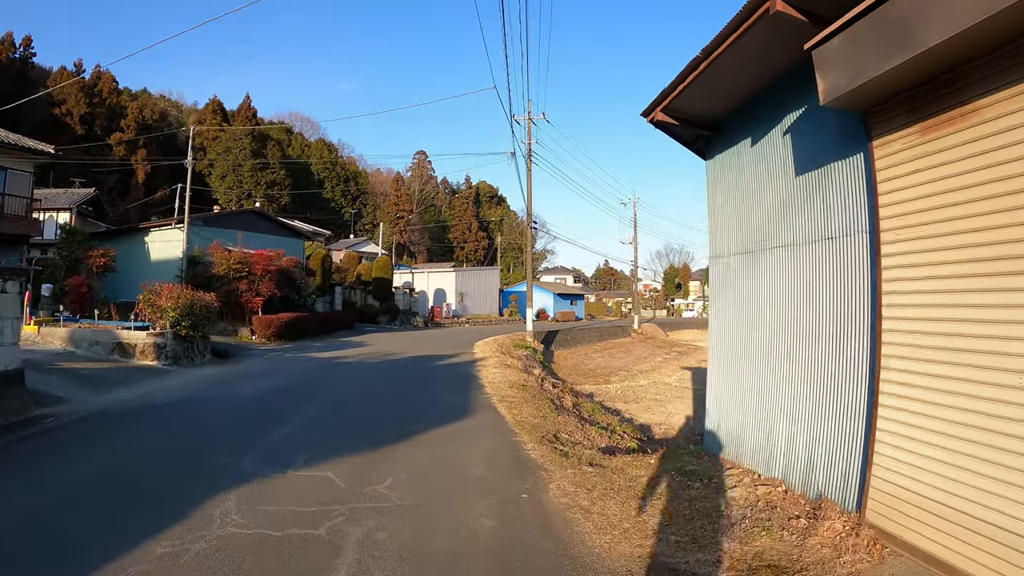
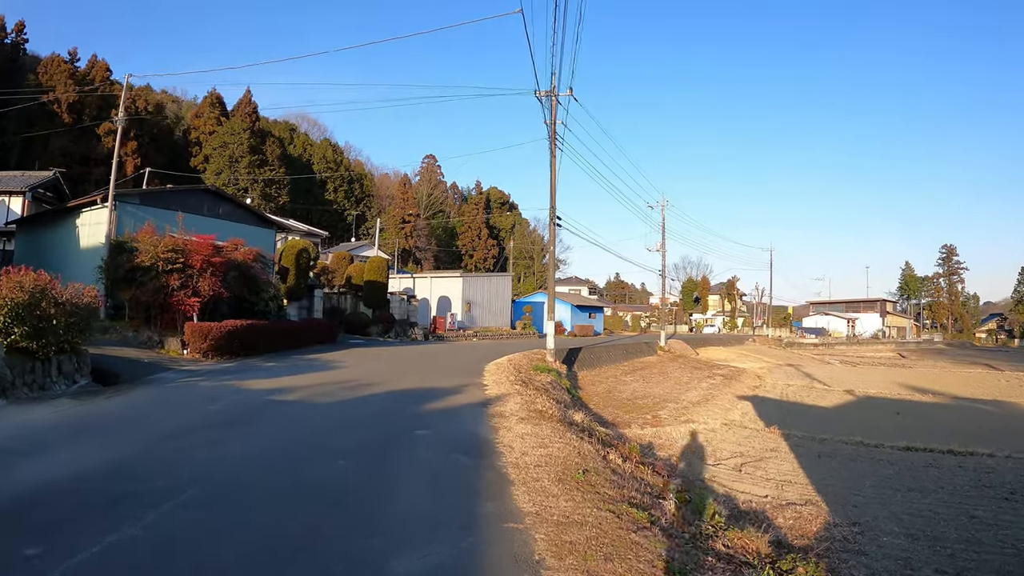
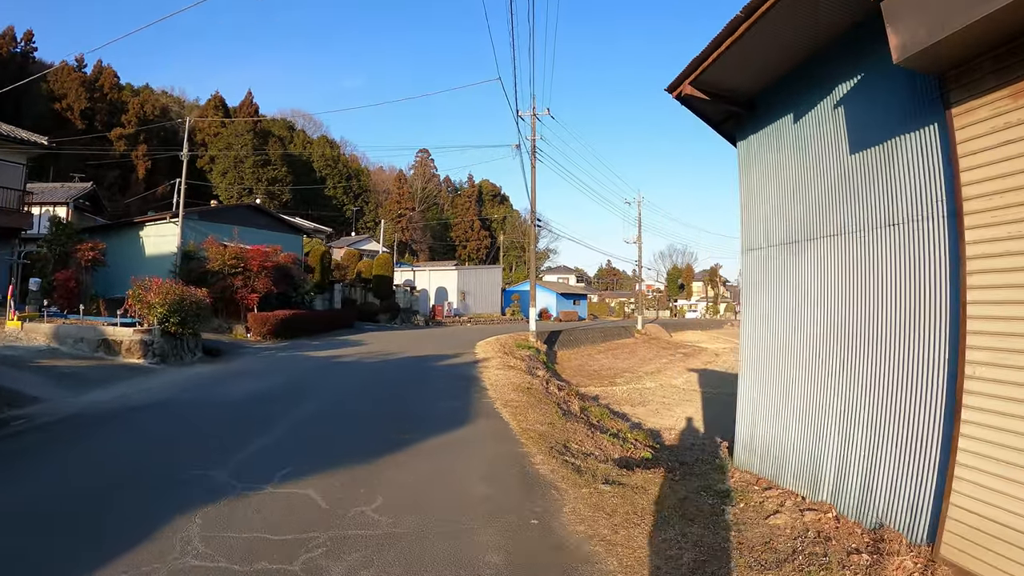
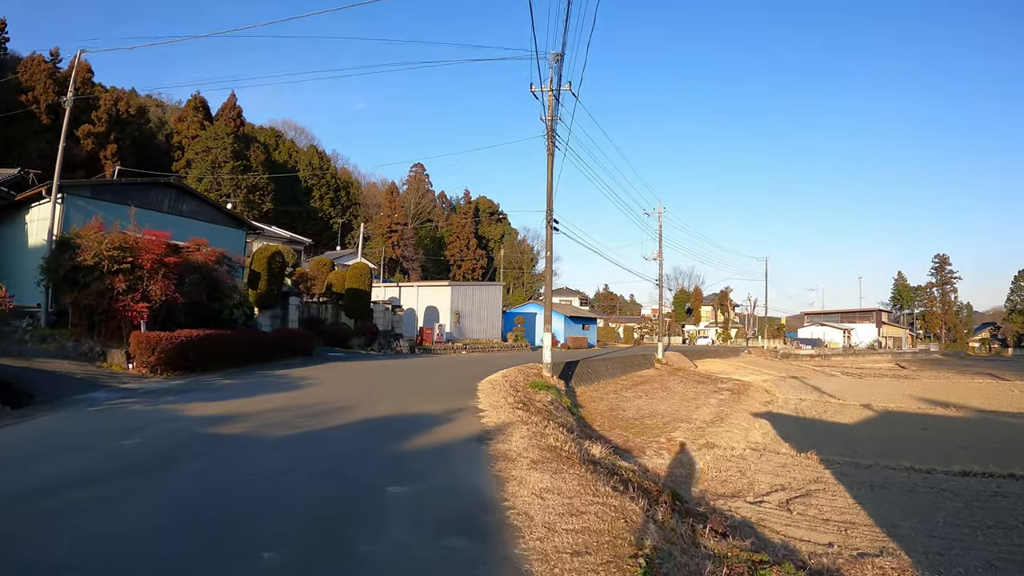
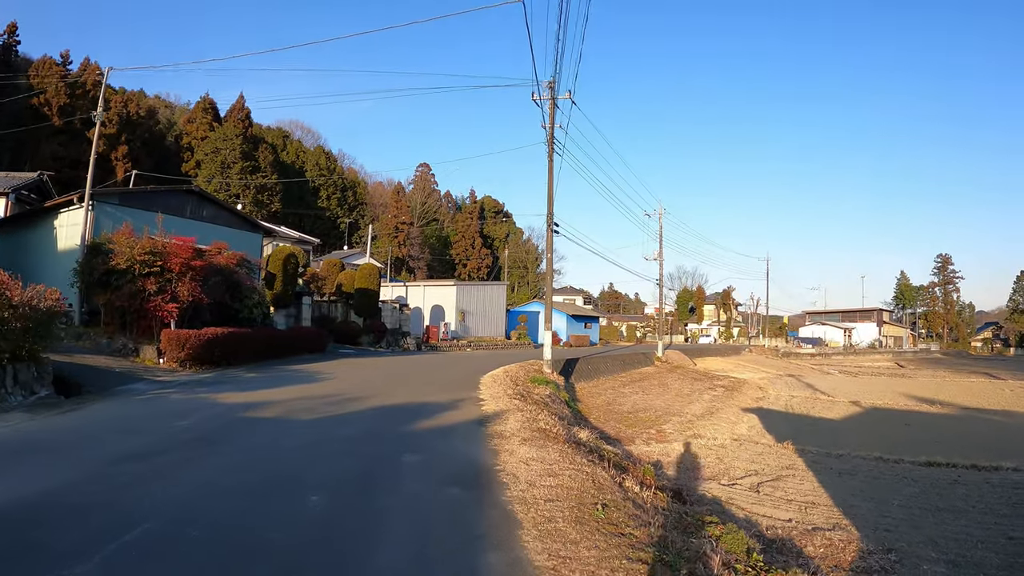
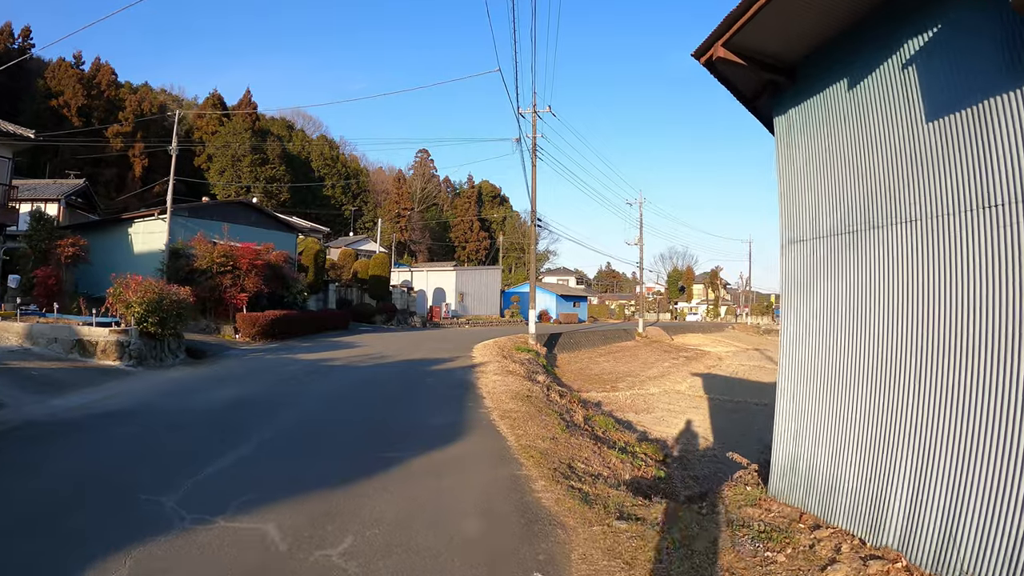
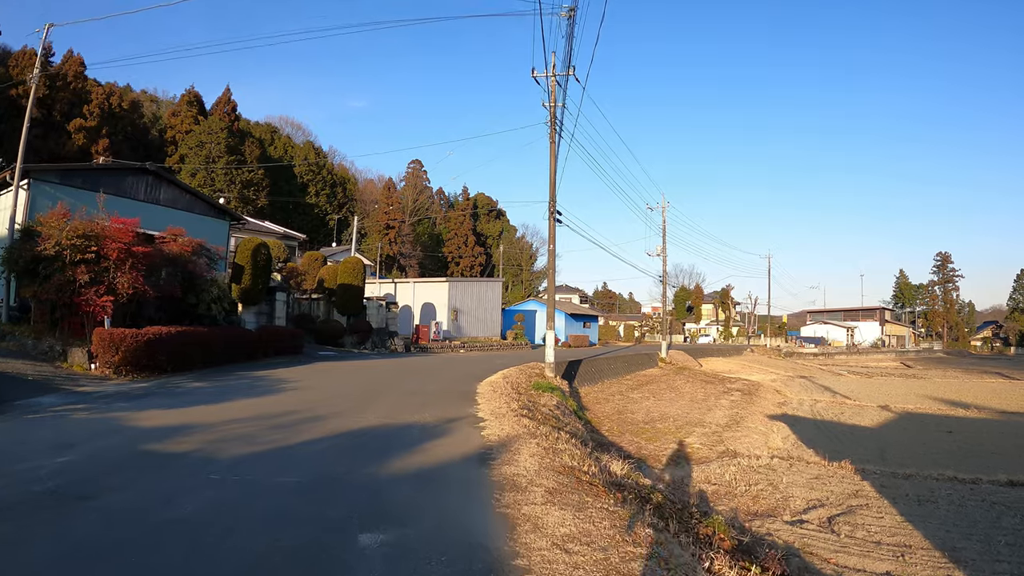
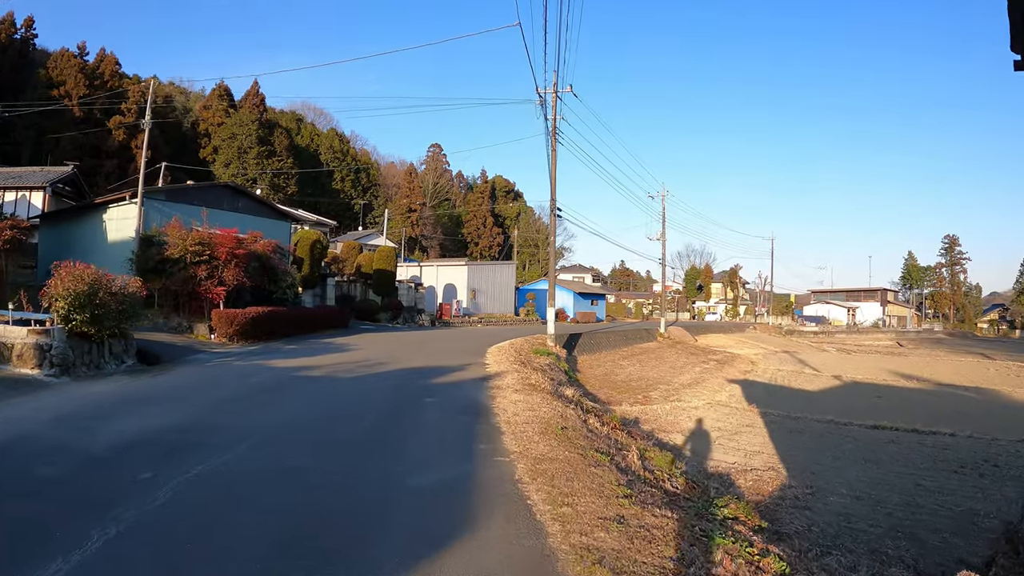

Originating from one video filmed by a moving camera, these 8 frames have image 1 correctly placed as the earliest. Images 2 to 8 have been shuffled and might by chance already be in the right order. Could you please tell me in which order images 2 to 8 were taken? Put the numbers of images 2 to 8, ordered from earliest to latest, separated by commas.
3, 6, 8, 2, 5, 4, 7
